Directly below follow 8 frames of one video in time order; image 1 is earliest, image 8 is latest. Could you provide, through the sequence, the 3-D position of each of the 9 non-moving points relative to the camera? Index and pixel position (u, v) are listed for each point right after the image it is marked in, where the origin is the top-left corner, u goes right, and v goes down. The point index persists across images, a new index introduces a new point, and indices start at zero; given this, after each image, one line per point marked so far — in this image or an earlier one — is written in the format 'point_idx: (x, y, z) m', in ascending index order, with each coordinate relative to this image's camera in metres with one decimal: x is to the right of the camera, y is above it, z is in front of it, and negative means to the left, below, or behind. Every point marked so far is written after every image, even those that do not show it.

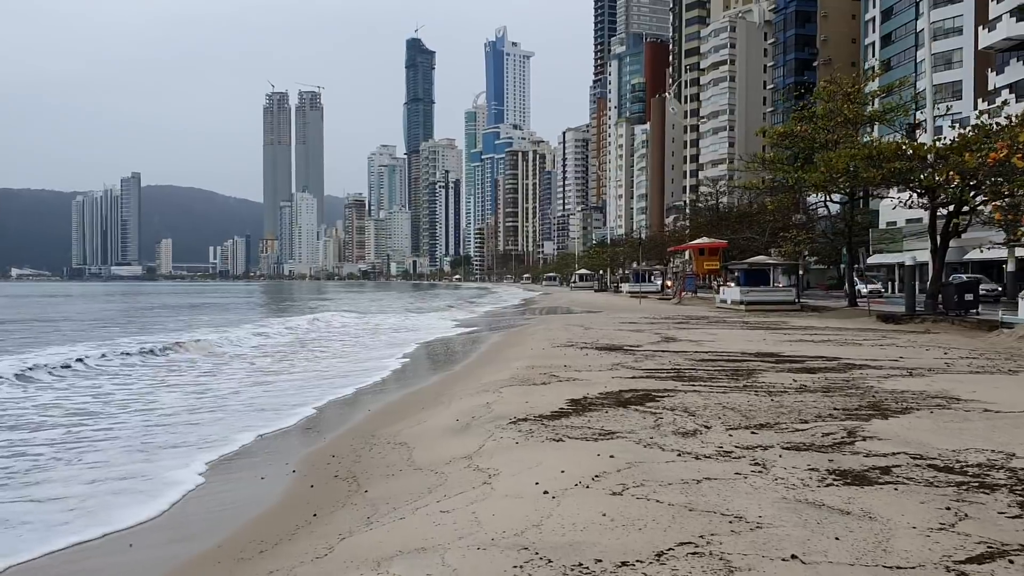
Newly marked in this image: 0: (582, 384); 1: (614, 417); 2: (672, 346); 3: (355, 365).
0: (+0.6, -0.9, +8.6) m
1: (+0.7, -0.9, +6.4) m
2: (+2.3, -0.8, +13.8) m
3: (-2.8, -1.3, +17.0) m
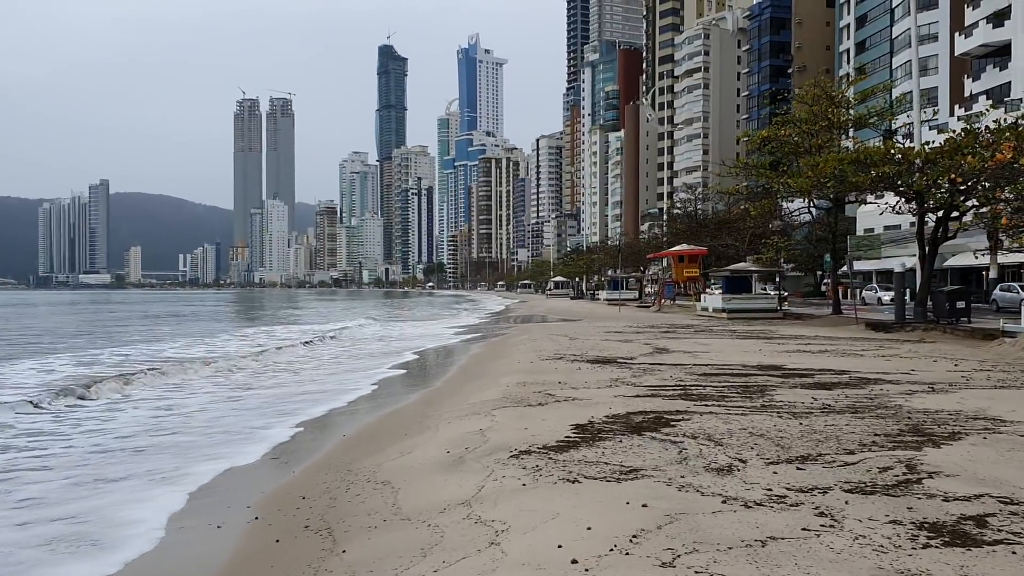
0: (+0.6, -0.9, +7.7) m
1: (+0.7, -0.9, +5.5) m
2: (+2.1, -1.0, +13.0) m
3: (-3.1, -1.5, +16.0) m
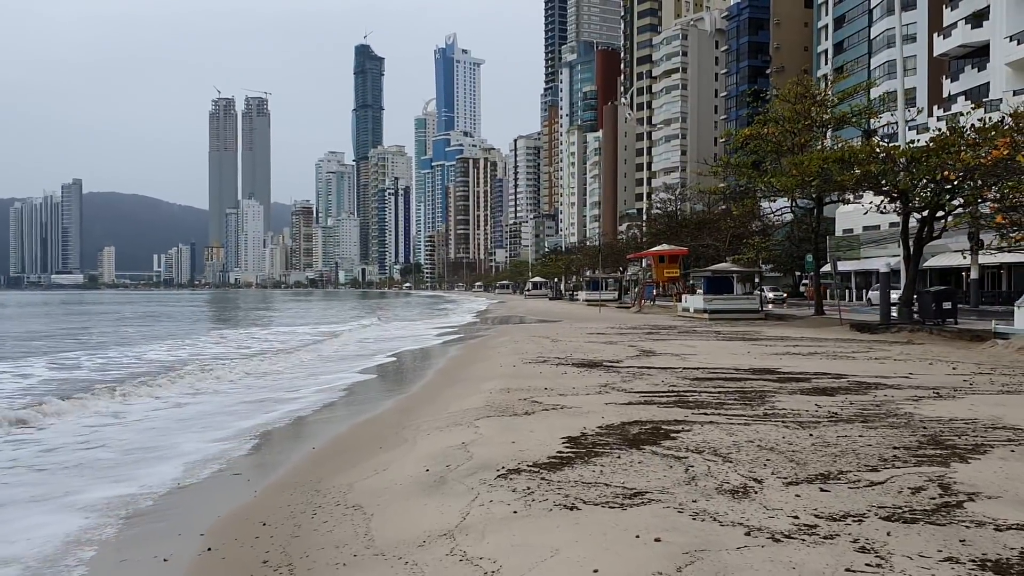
0: (+0.4, -0.9, +7.1) m
1: (+0.6, -0.9, +4.9) m
2: (+1.8, -1.0, +12.5) m
3: (-3.4, -1.5, +15.3) m
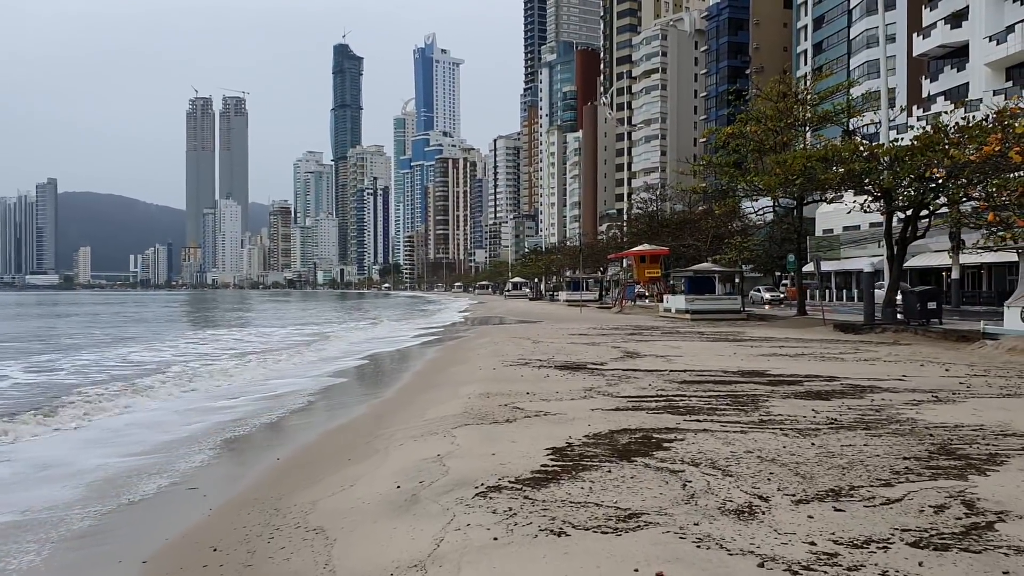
0: (+0.3, -0.9, +6.7) m
1: (+0.5, -0.9, +4.5) m
2: (+1.6, -0.9, +12.0) m
3: (-3.7, -1.5, +14.8) m
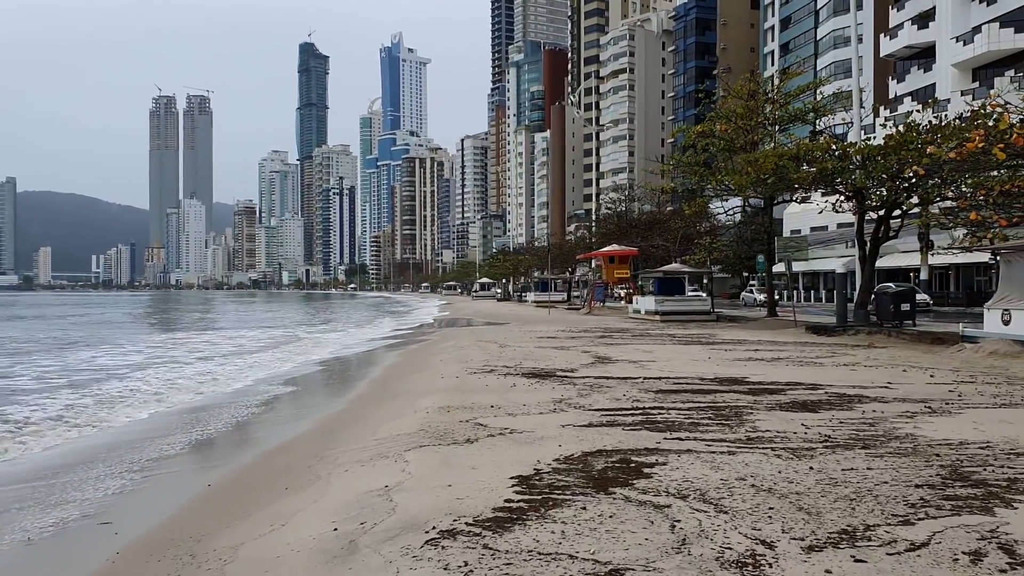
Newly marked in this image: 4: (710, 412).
0: (+0.1, -1.0, +6.0) m
1: (+0.4, -0.9, +3.8) m
2: (+1.1, -1.0, +11.4) m
3: (-4.2, -1.5, +13.9) m
4: (+1.5, -1.0, +7.5) m
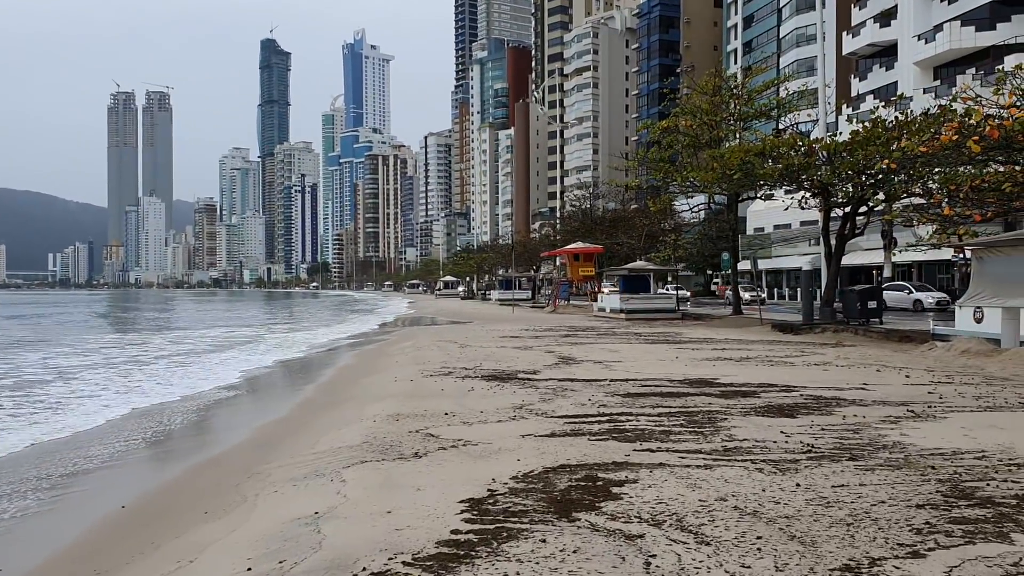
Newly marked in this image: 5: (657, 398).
0: (-0.2, -0.9, +5.4) m
1: (+0.2, -0.9, +3.2) m
2: (+0.7, -0.9, +10.8) m
3: (-4.8, -1.5, +13.2) m
4: (+1.2, -0.9, +6.9) m
5: (+1.2, -0.9, +8.1) m
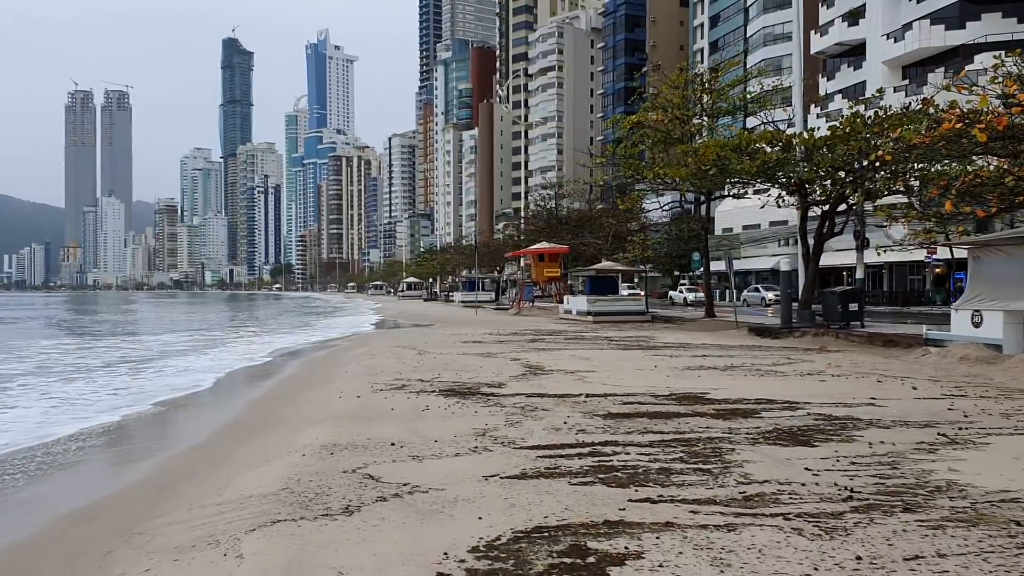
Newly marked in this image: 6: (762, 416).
0: (-0.4, -0.9, +4.1) m
1: (+0.1, -0.9, +1.9) m
2: (+0.3, -1.0, +9.6) m
3: (-5.2, -1.5, +11.7) m
4: (+1.0, -0.9, +5.7) m
5: (+0.9, -0.9, +6.9) m
6: (+1.9, -1.0, +7.4) m
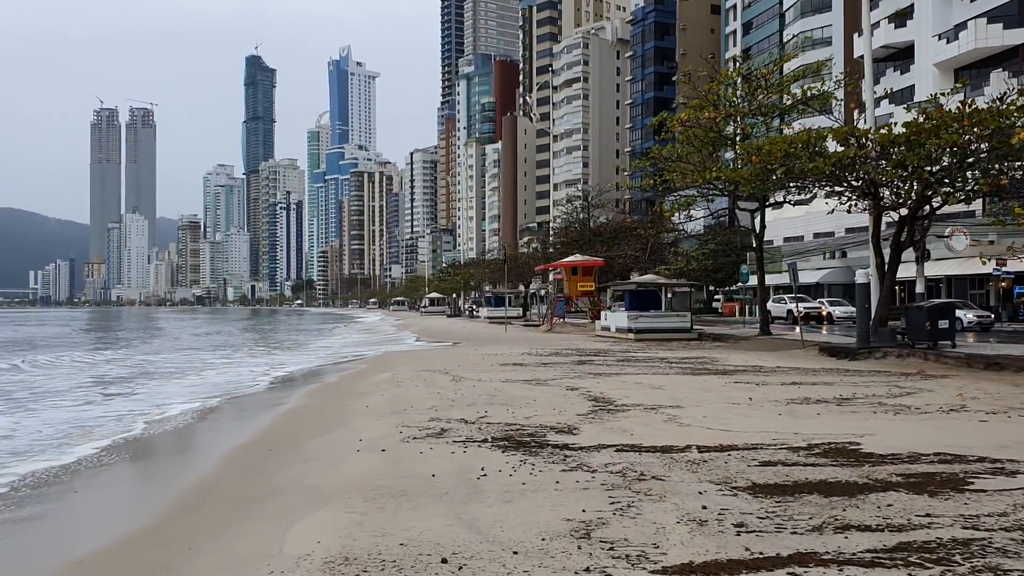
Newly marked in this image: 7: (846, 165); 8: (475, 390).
0: (+0.1, -0.9, +1.7) m
1: (+0.5, -0.9, -0.4) m
2: (+0.9, -1.1, +7.2) m
3: (-4.6, -1.6, +9.4) m
4: (+1.5, -1.0, +3.3) m
5: (+1.4, -1.0, +4.5) m
6: (+2.4, -1.0, +5.0) m
7: (+6.8, +2.5, +19.7) m
8: (-0.4, -1.1, +10.9) m
